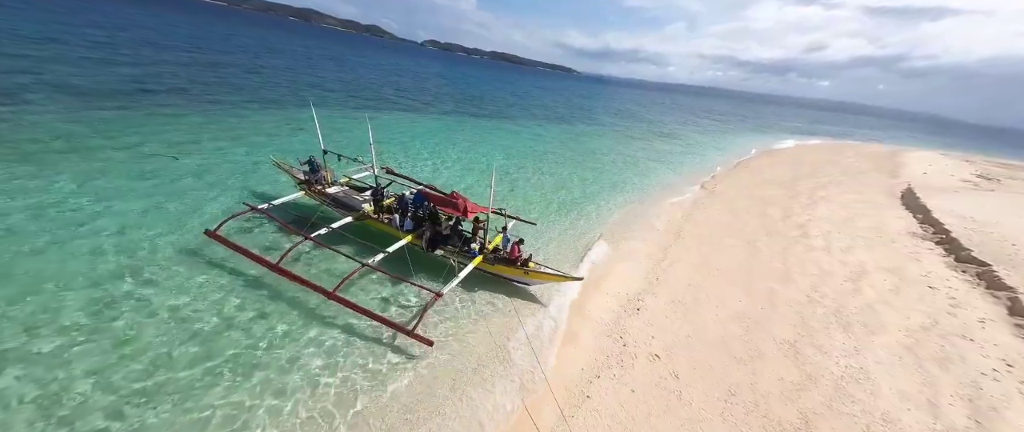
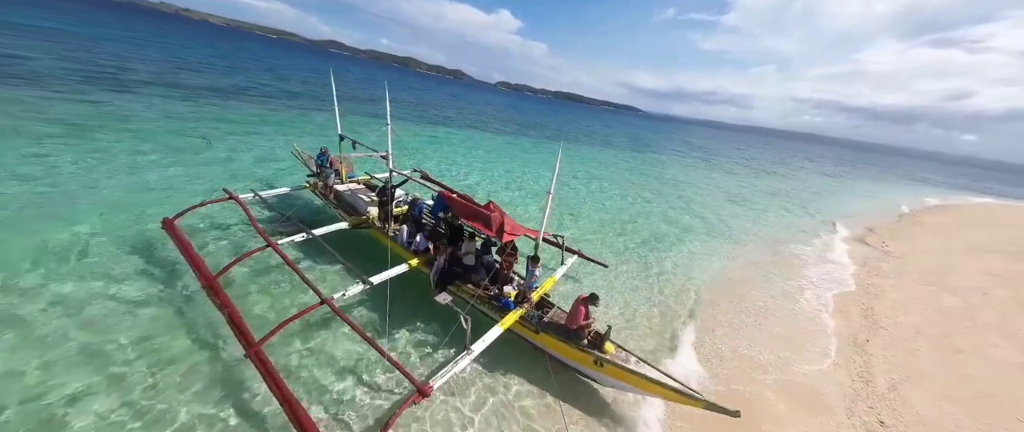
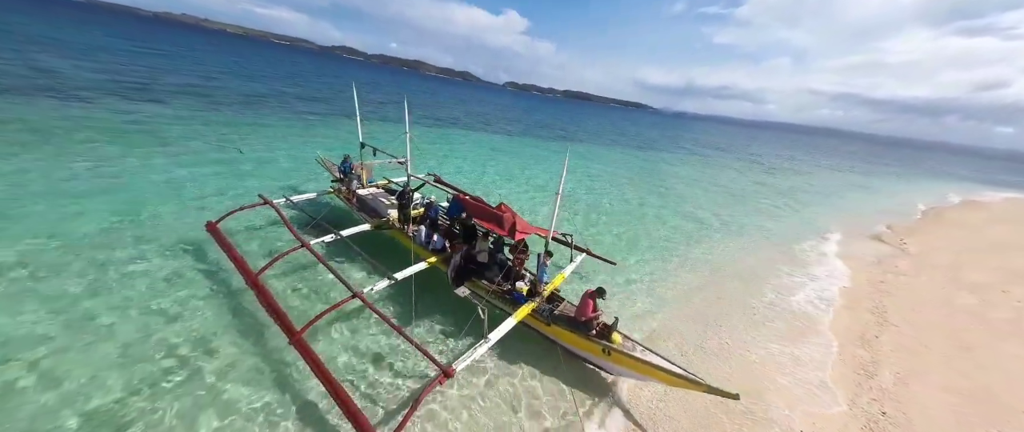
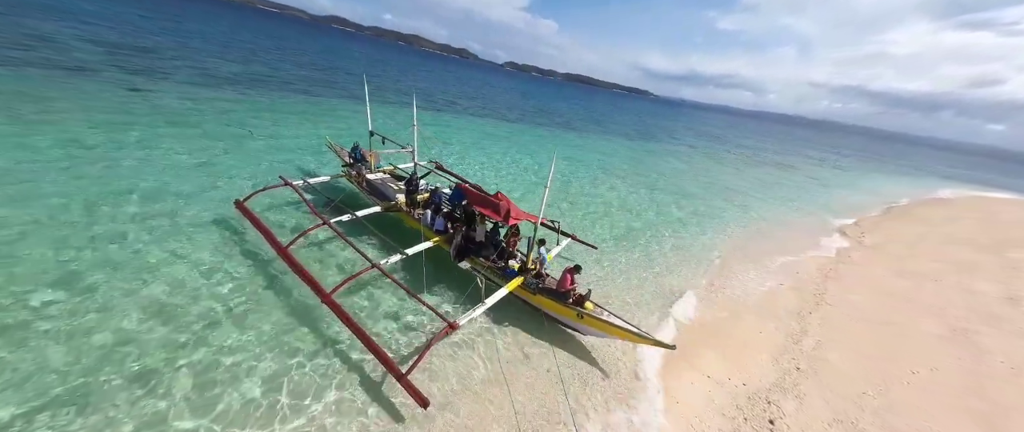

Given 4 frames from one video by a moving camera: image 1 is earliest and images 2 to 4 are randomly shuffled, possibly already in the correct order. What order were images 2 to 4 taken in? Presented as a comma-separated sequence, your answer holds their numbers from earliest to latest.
4, 3, 2
